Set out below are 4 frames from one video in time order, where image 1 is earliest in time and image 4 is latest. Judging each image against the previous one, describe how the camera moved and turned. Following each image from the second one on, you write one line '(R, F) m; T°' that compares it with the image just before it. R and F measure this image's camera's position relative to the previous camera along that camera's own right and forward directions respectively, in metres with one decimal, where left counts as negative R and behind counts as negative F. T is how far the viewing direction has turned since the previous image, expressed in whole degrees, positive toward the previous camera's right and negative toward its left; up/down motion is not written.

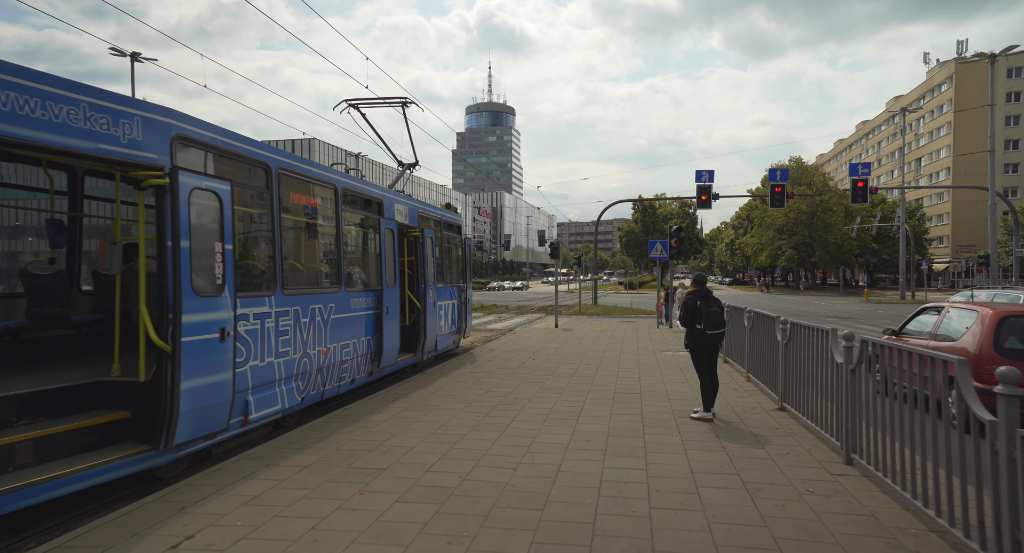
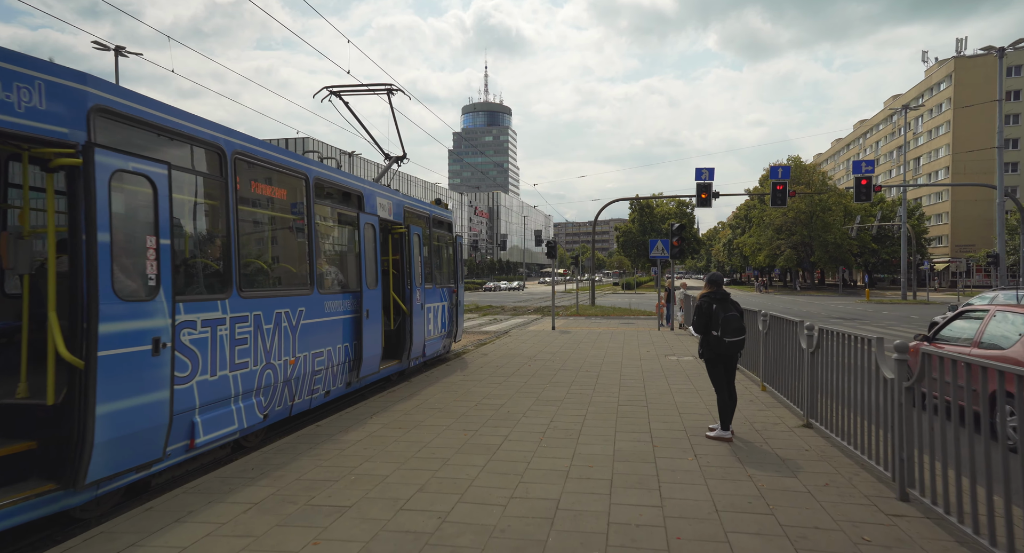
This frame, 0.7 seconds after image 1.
(0.0, +0.8) m; 0°
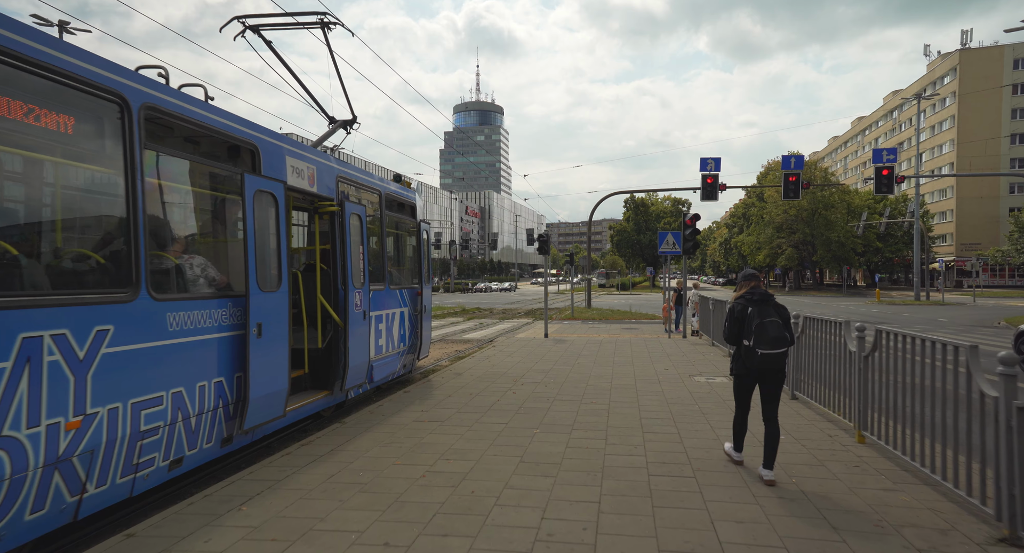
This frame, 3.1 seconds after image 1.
(+0.2, +2.8) m; +1°
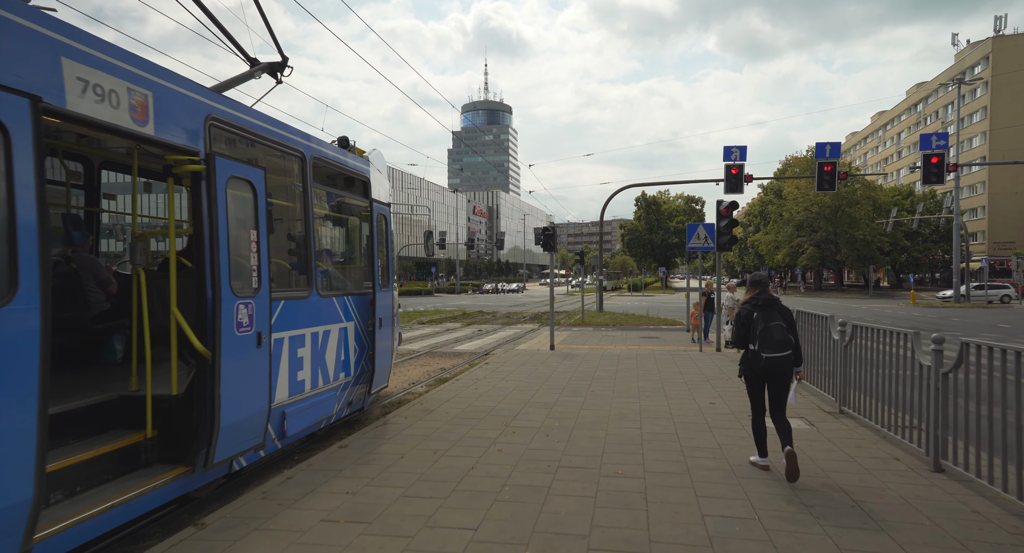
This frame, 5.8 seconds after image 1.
(+0.2, +2.8) m; -1°
